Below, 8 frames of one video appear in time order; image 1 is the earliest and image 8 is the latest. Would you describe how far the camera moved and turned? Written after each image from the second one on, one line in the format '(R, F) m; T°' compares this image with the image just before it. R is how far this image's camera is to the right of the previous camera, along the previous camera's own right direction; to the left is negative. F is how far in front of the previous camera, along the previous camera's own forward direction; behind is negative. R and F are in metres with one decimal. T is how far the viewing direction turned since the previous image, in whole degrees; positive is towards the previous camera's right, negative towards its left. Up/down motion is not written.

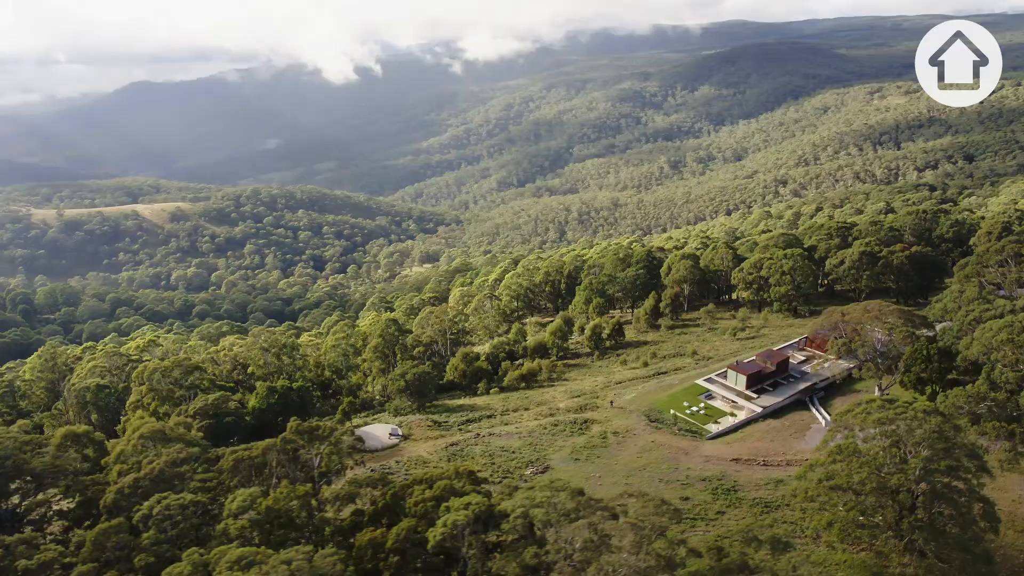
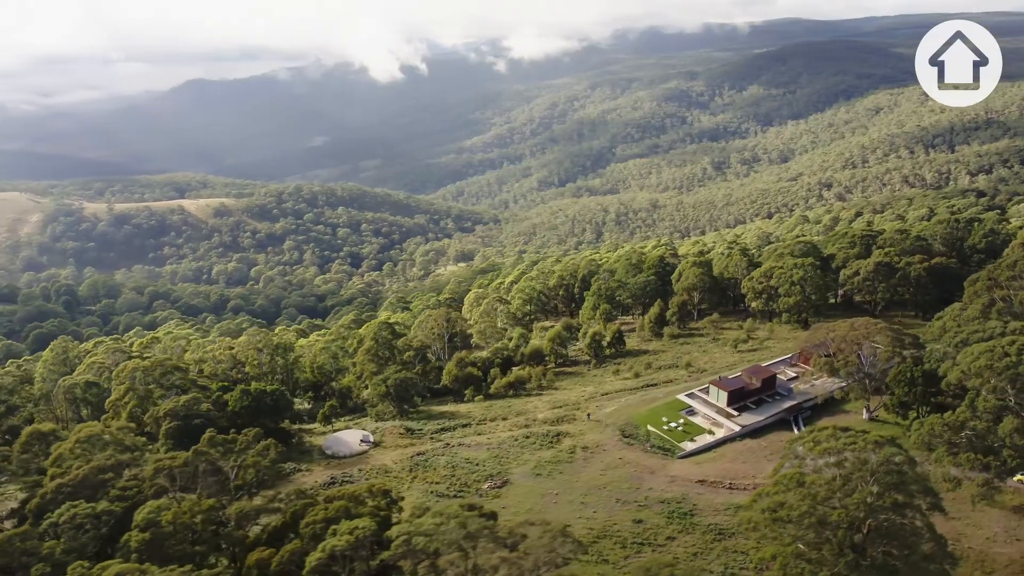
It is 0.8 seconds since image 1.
(+3.8, +0.8) m; -4°
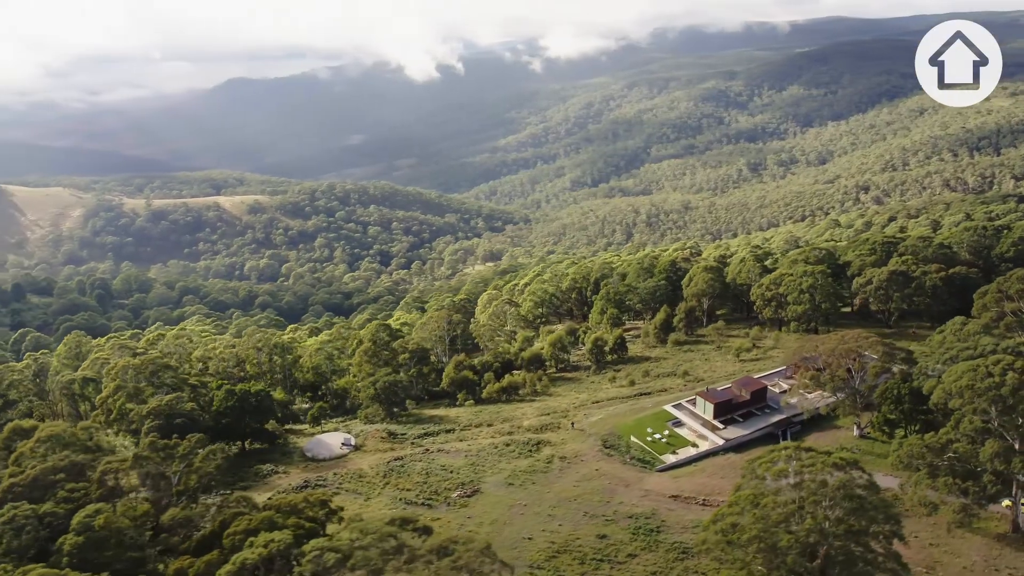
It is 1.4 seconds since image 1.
(+2.8, +0.5) m; -3°
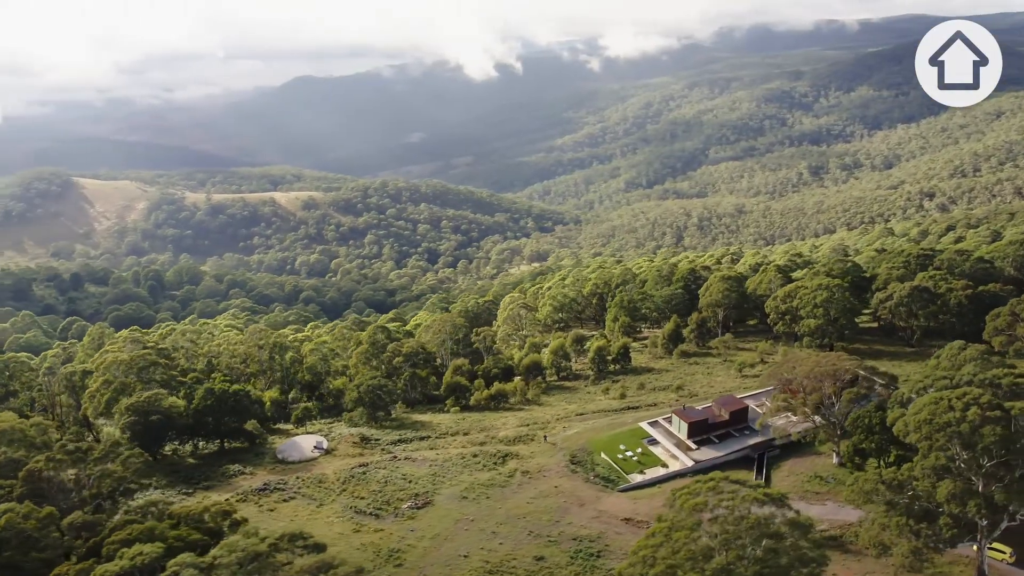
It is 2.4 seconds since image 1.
(+4.4, +0.8) m; -5°
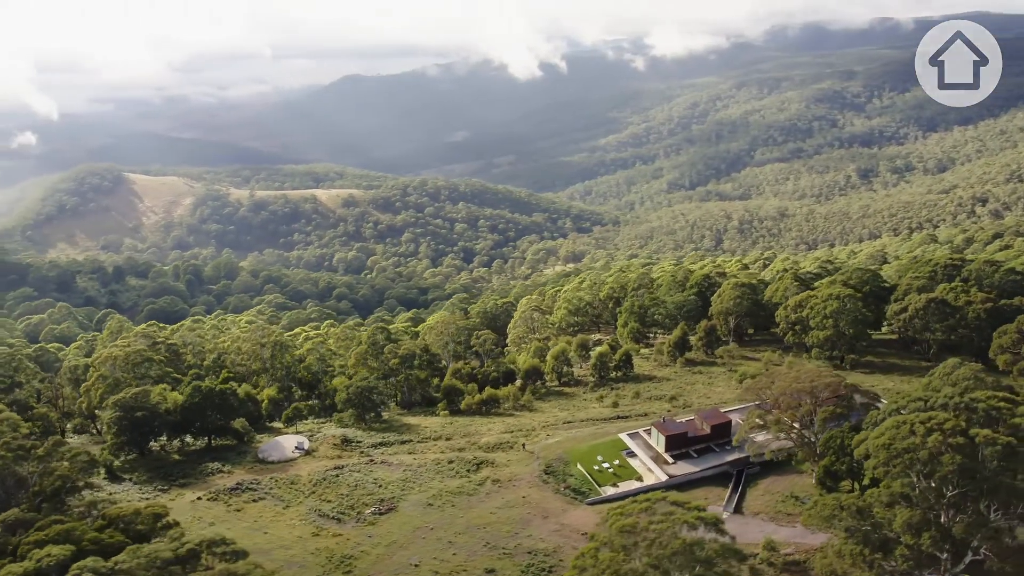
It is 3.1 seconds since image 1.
(+3.3, +0.5) m; -3°
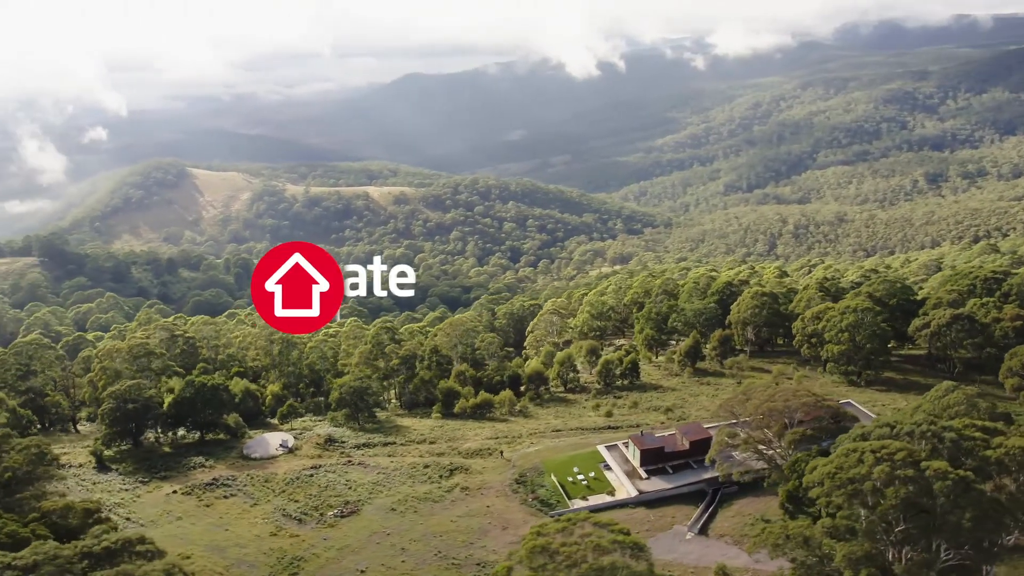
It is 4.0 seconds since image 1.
(+3.9, +0.6) m; -4°
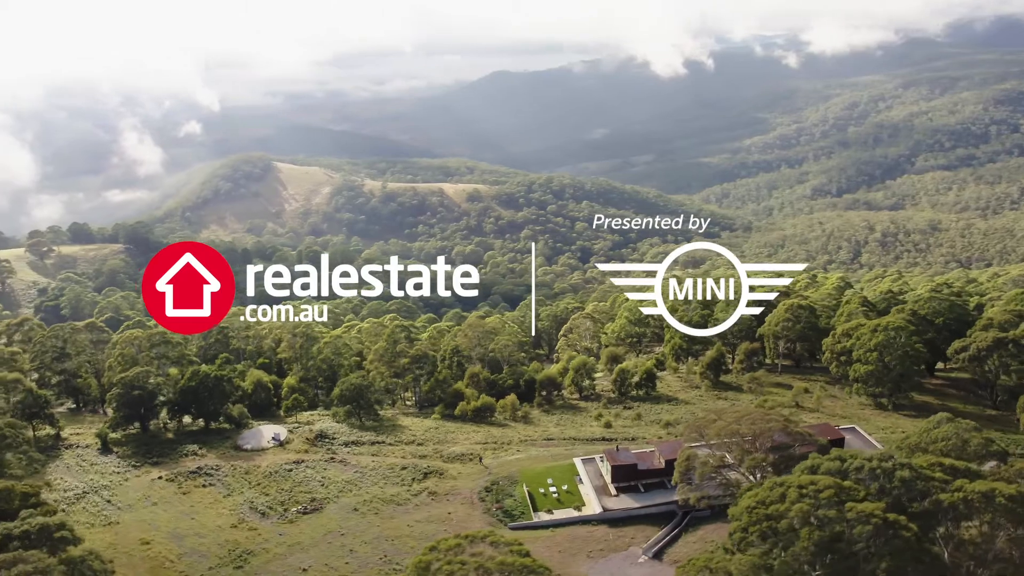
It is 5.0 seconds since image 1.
(+5.0, +0.7) m; -6°
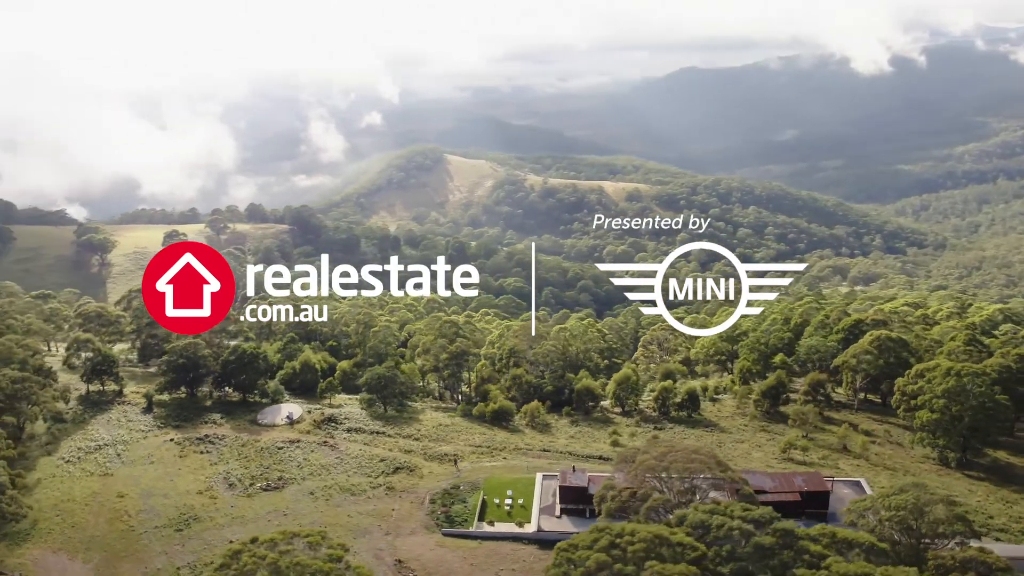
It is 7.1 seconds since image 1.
(+9.6, +1.6) m; -14°
